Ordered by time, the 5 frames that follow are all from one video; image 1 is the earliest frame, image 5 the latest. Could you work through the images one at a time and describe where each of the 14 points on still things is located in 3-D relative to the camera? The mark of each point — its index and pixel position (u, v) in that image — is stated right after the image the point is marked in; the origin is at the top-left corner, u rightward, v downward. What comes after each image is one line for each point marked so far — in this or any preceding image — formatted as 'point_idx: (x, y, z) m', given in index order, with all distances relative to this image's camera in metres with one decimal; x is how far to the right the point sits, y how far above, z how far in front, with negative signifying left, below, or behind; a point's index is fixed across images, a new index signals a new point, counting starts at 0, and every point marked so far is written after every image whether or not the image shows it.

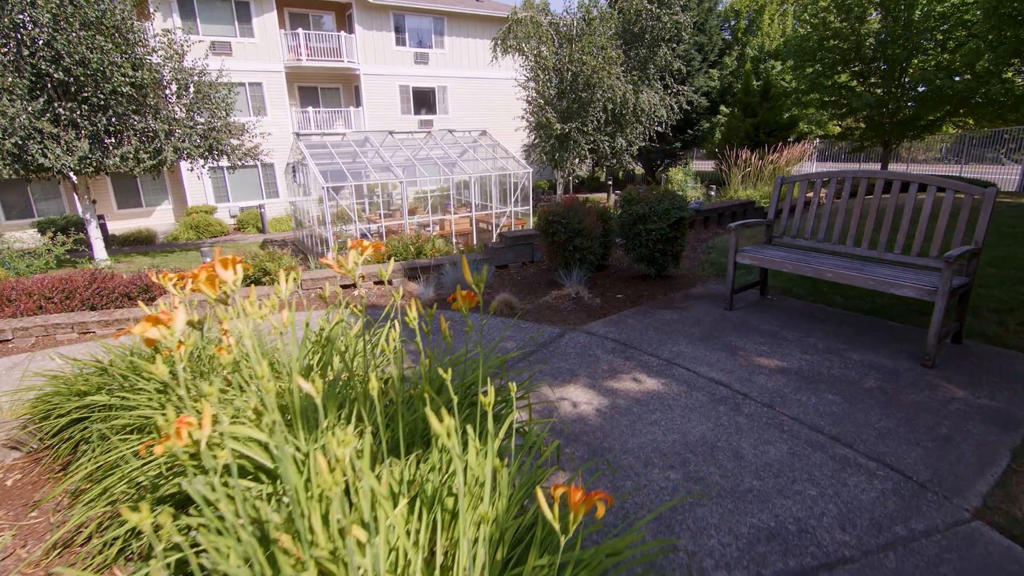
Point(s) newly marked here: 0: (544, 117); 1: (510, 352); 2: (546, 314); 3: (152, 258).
0: (+1.1, +5.5, +17.1) m
1: (0.0, -0.5, +3.8) m
2: (+0.3, -0.2, +4.7) m
3: (-10.9, +0.9, +16.2) m
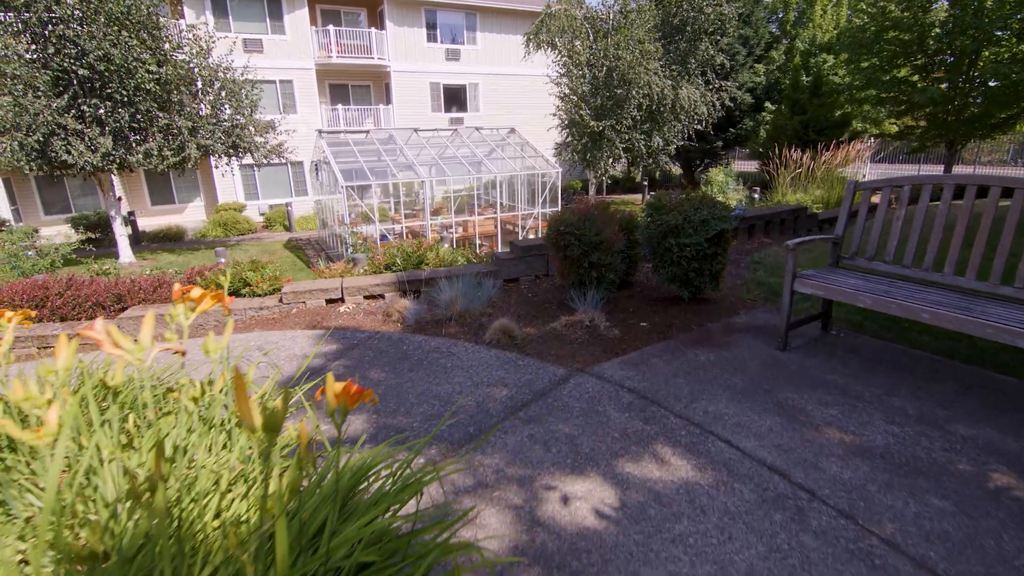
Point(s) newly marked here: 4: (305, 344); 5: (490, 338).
0: (+1.9, +5.3, +16.1) m
1: (-0.1, -0.7, +3.0) m
2: (+0.3, -0.4, +3.9) m
3: (-10.2, +1.0, +16.0) m
4: (-1.7, -0.5, +4.5) m
5: (-0.2, -0.4, +4.1) m
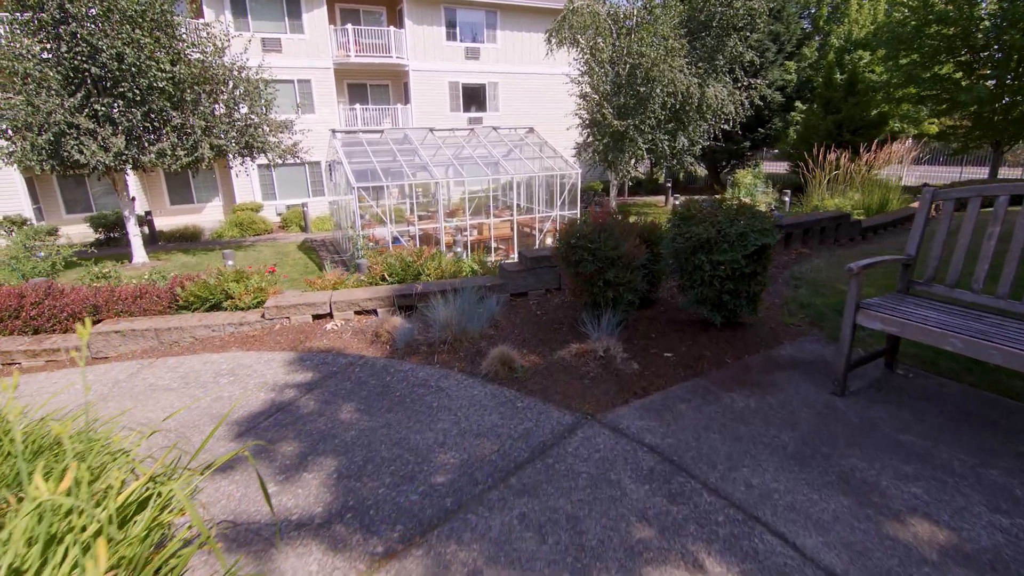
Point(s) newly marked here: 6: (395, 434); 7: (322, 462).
0: (+2.5, +5.1, +15.5) m
1: (-0.1, -0.8, +2.4) m
2: (+0.3, -0.6, +3.3) m
3: (-9.7, +0.9, +15.8) m
4: (-1.7, -0.6, +4.0) m
5: (-0.2, -0.5, +3.5) m
6: (-0.6, -0.8, +2.8) m
7: (-0.9, -0.9, +2.6) m
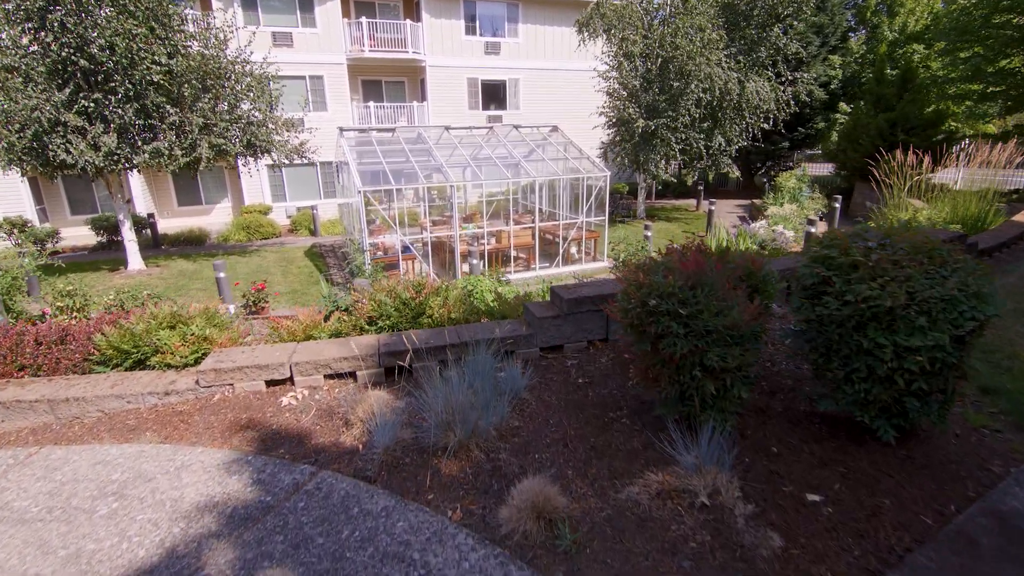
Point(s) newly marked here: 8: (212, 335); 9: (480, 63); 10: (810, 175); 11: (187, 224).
0: (+3.1, +4.7, +13.9) m
1: (0.0, -1.2, +1.0) m
2: (+0.4, -1.0, +1.9) m
3: (-9.1, +0.7, +14.7) m
4: (-1.6, -1.0, +2.6) m
5: (0.0, -0.9, +2.1) m
6: (-0.5, -1.2, +1.4) m
7: (-0.8, -1.2, +1.2) m
8: (-2.2, -0.4, +3.9) m
9: (-1.2, +8.4, +19.4) m
10: (+11.3, +4.3, +19.9) m
11: (-12.0, +2.3, +19.4) m
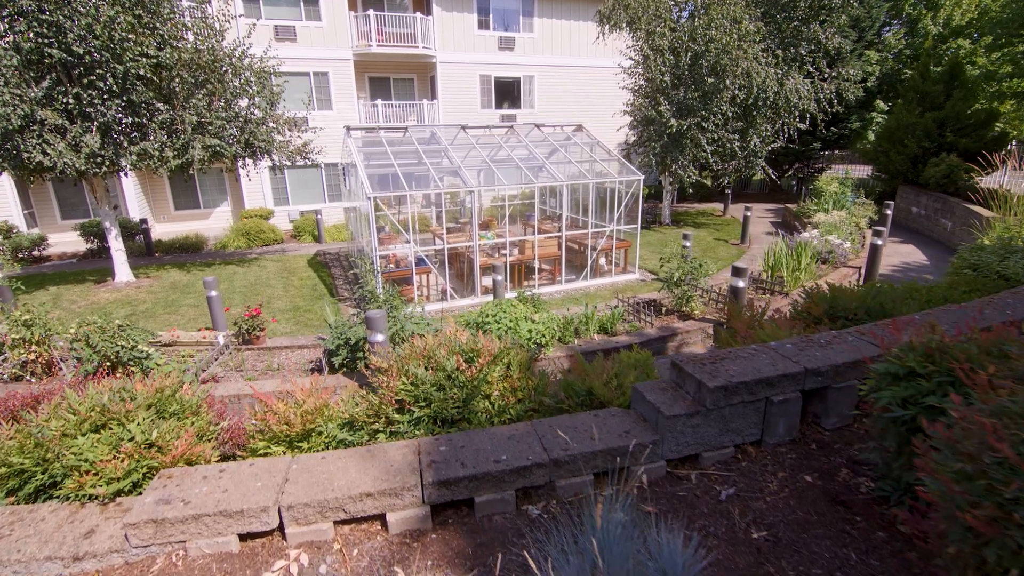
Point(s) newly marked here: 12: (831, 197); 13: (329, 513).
0: (+3.7, +4.3, +12.6) m
1: (+0.5, -1.6, -0.3) m
2: (+1.0, -1.4, +0.5) m
3: (-8.5, +0.3, +13.4) m
4: (-1.0, -1.4, +1.2) m
5: (+0.5, -1.3, +0.7) m
6: (0.0, -1.5, +0.1) m
7: (-0.3, -1.6, -0.1) m
8: (-1.7, -0.7, +2.6) m
9: (-0.5, +8.0, +18.0) m
10: (+11.9, +3.9, +18.4) m
11: (-11.3, +2.0, +18.1) m
12: (+9.3, +2.6, +15.1) m
13: (-0.7, -0.9, +2.1) m
